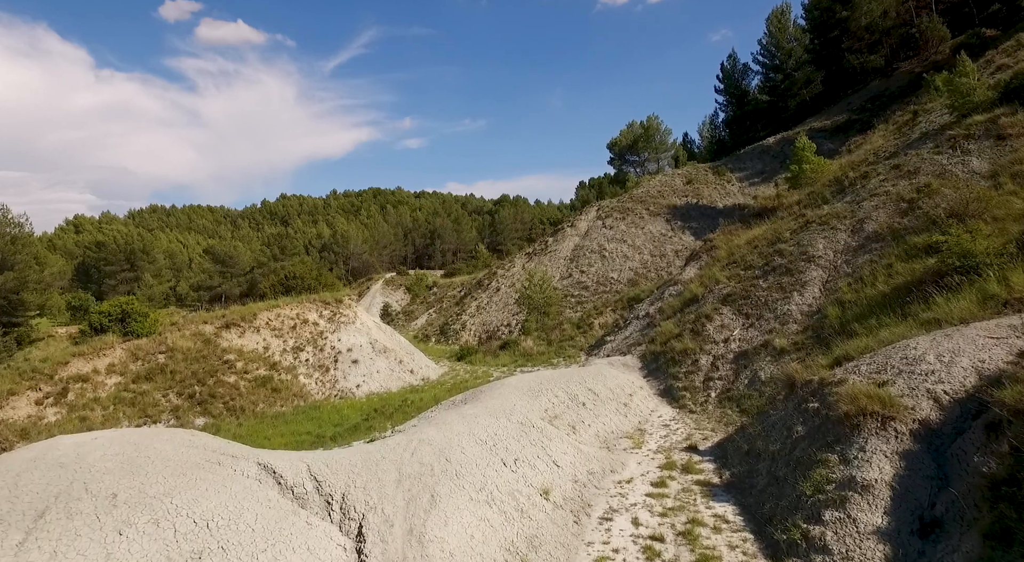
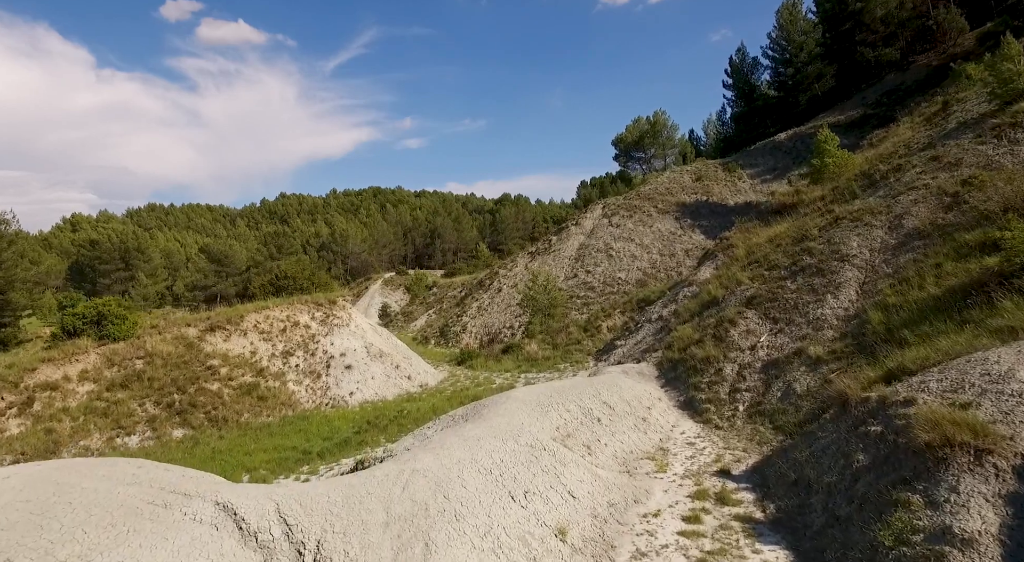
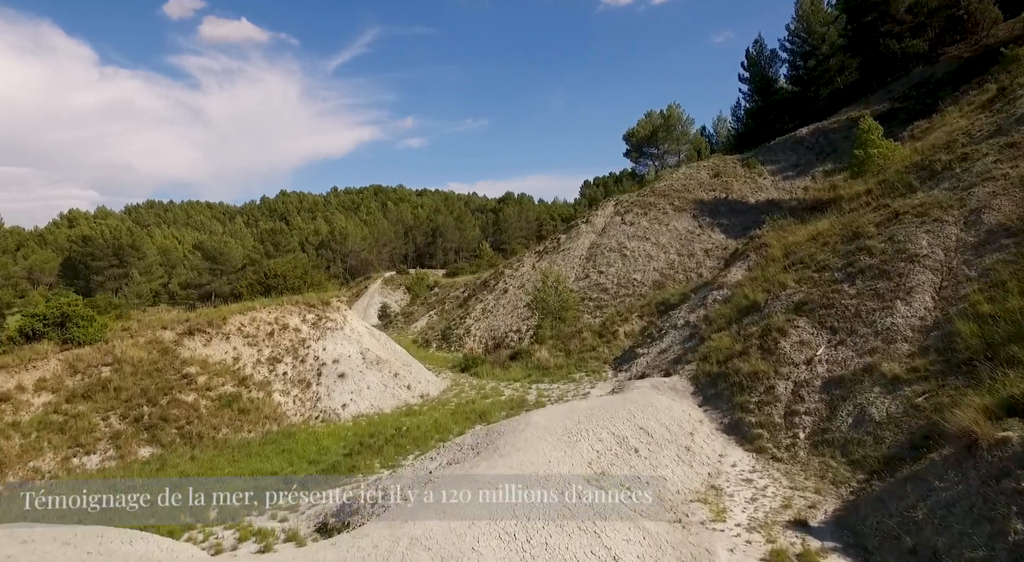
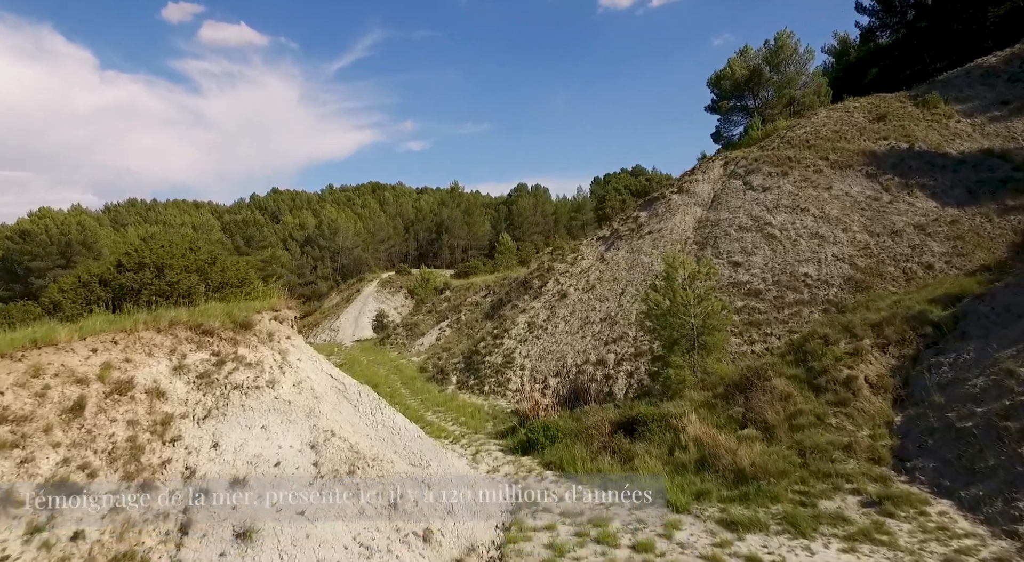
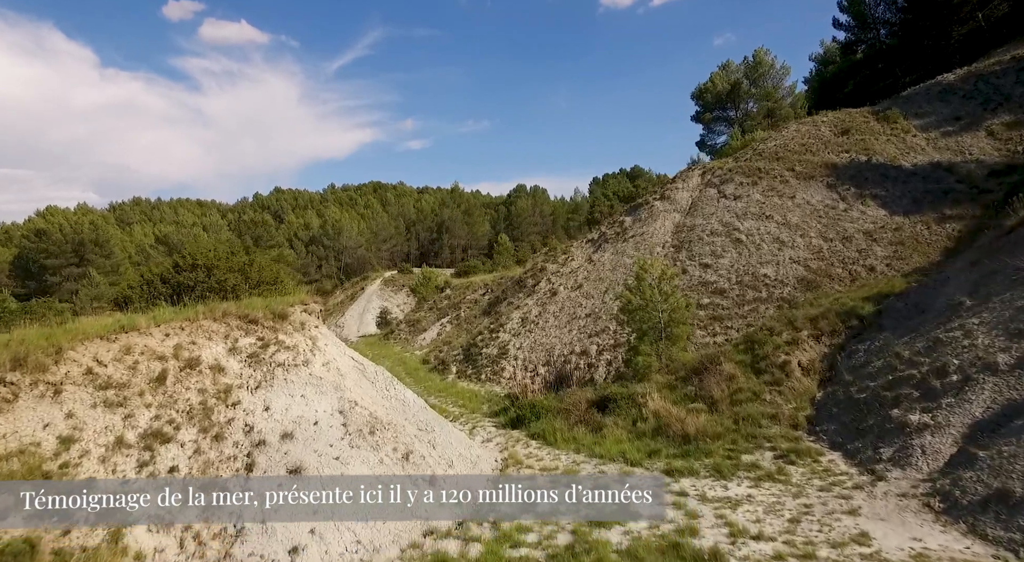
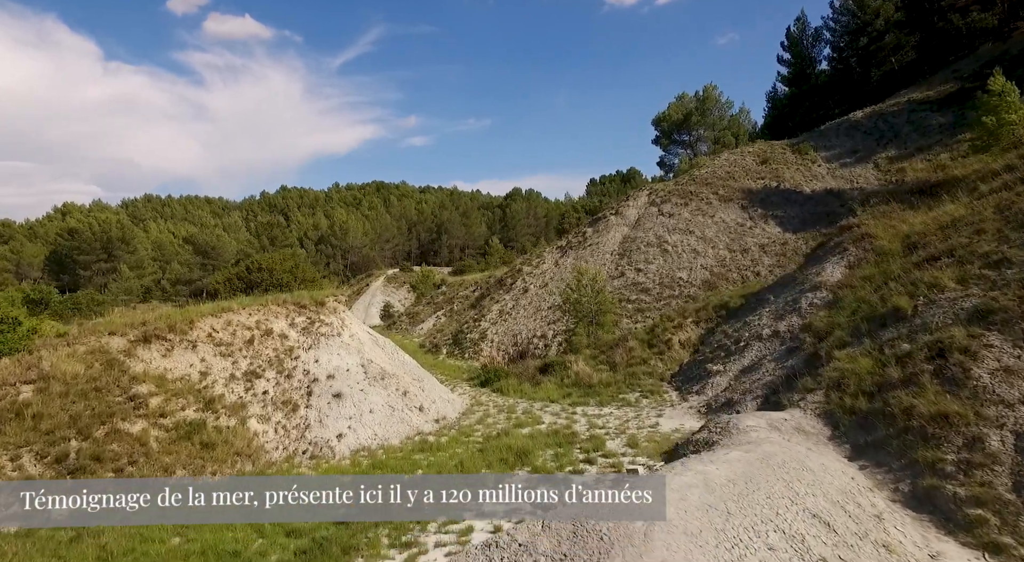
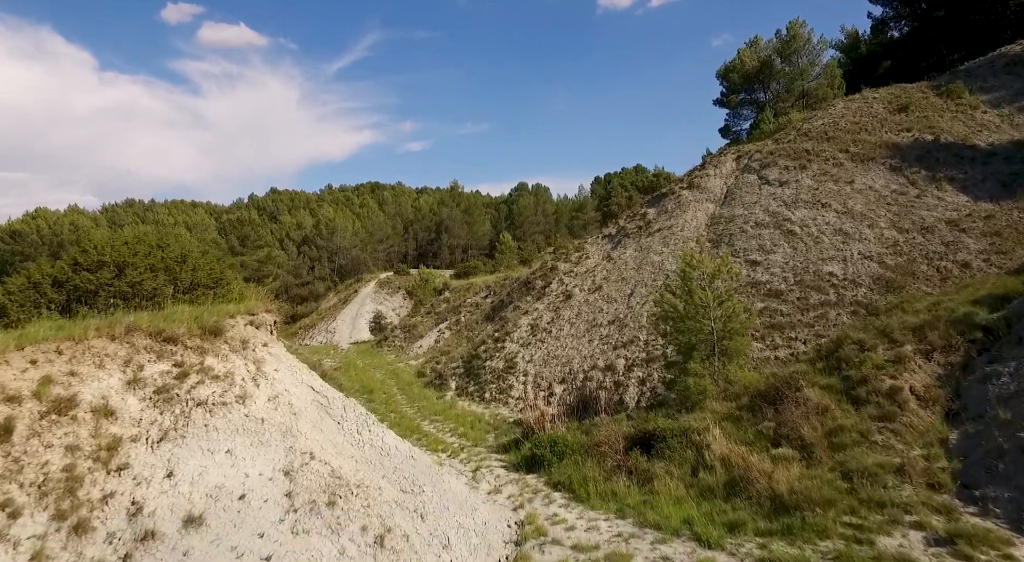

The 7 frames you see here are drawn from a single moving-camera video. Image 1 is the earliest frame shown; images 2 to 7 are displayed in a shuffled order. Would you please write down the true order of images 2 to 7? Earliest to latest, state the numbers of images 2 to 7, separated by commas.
2, 3, 6, 5, 4, 7
